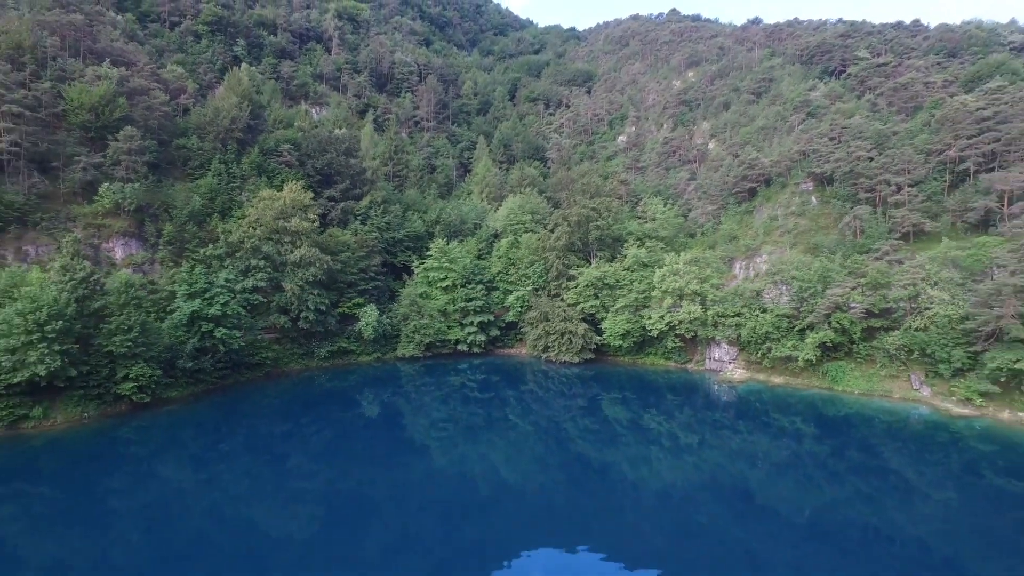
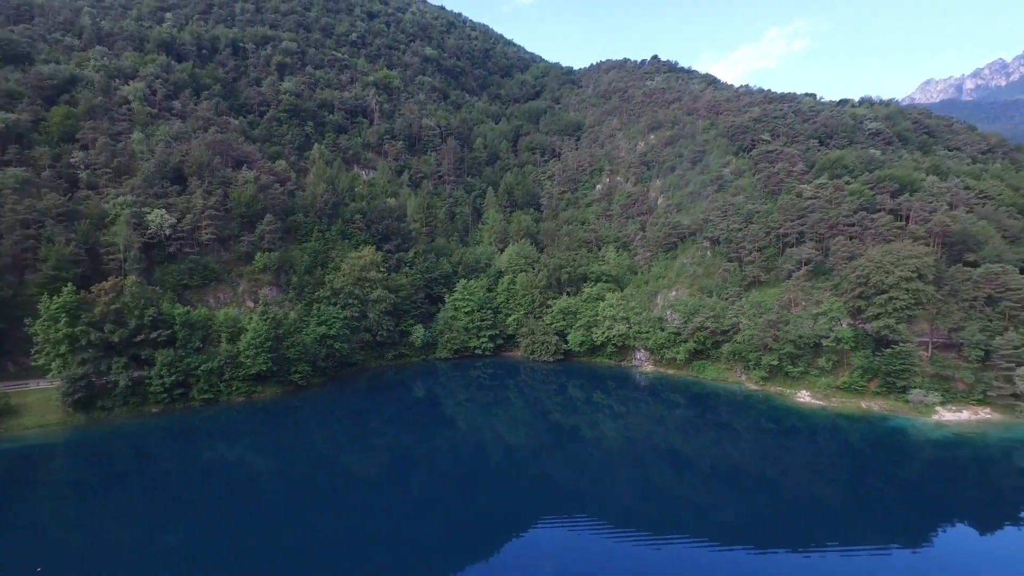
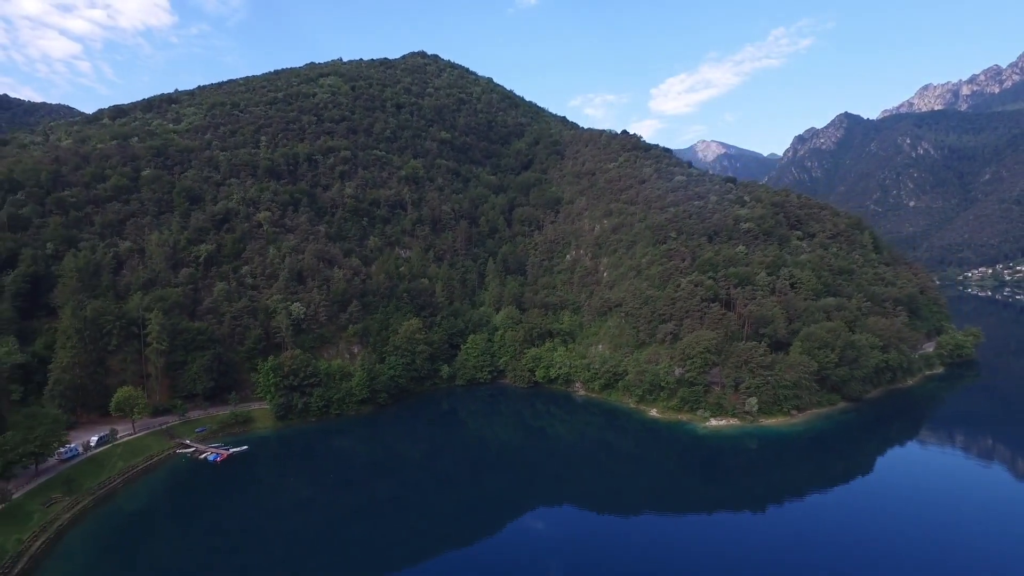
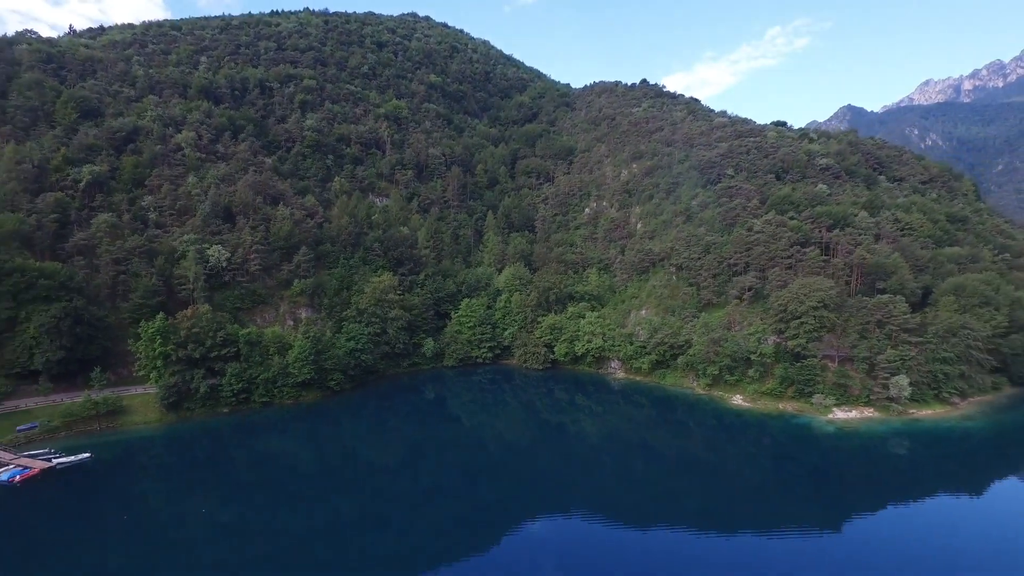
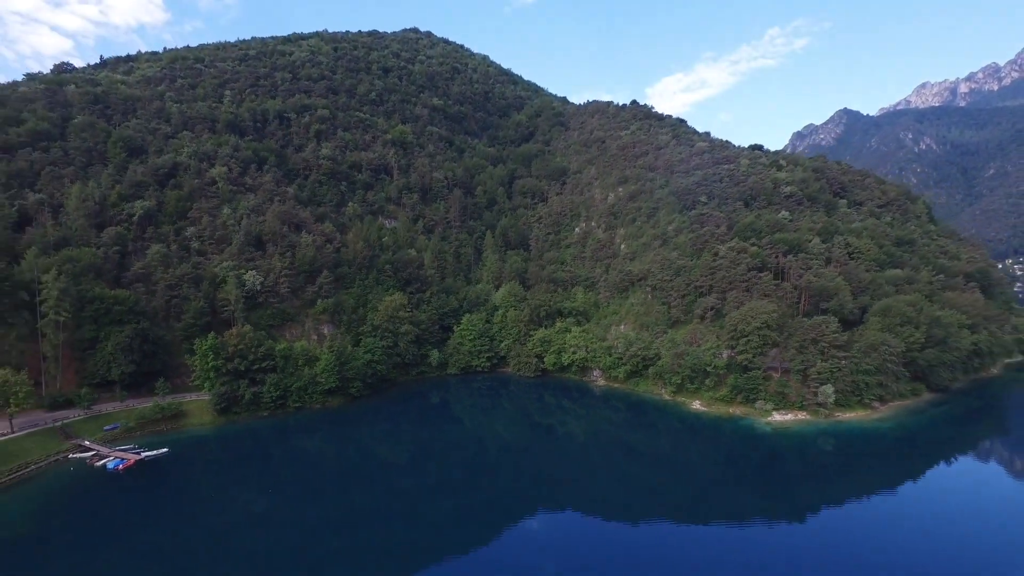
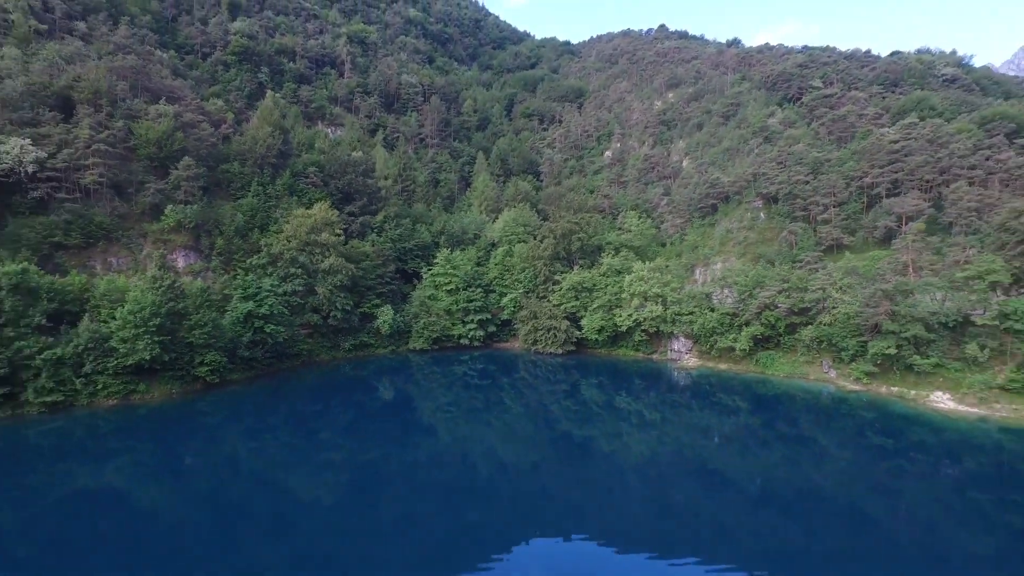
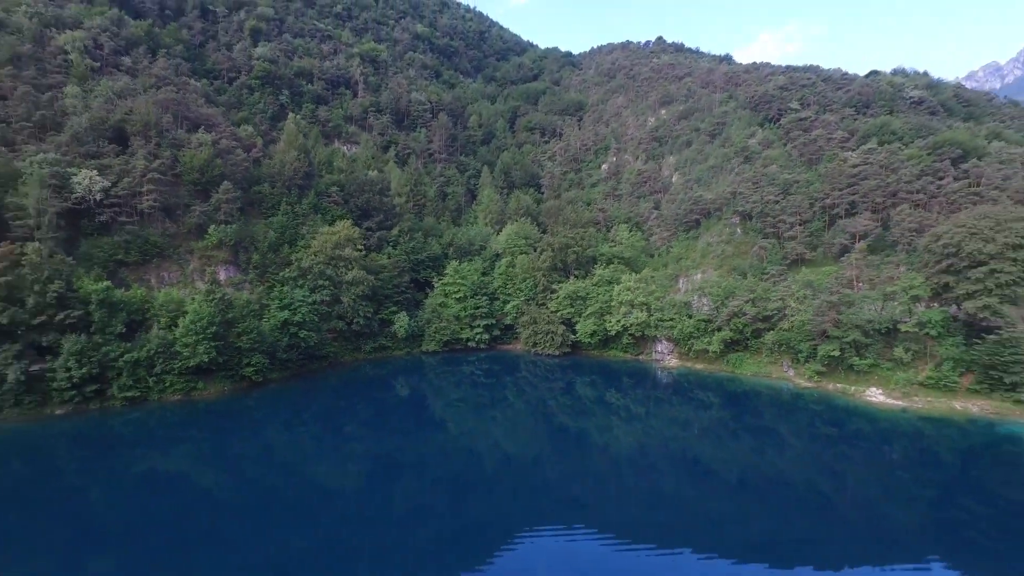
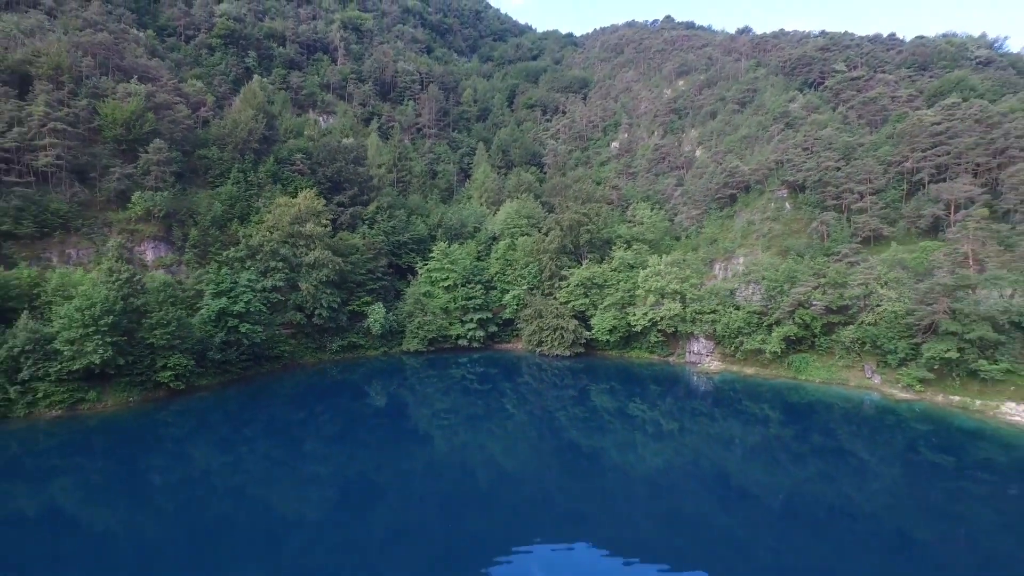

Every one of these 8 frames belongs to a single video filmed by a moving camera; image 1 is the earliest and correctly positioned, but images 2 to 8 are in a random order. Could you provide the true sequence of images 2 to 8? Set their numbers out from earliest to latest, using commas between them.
8, 6, 7, 2, 4, 5, 3
